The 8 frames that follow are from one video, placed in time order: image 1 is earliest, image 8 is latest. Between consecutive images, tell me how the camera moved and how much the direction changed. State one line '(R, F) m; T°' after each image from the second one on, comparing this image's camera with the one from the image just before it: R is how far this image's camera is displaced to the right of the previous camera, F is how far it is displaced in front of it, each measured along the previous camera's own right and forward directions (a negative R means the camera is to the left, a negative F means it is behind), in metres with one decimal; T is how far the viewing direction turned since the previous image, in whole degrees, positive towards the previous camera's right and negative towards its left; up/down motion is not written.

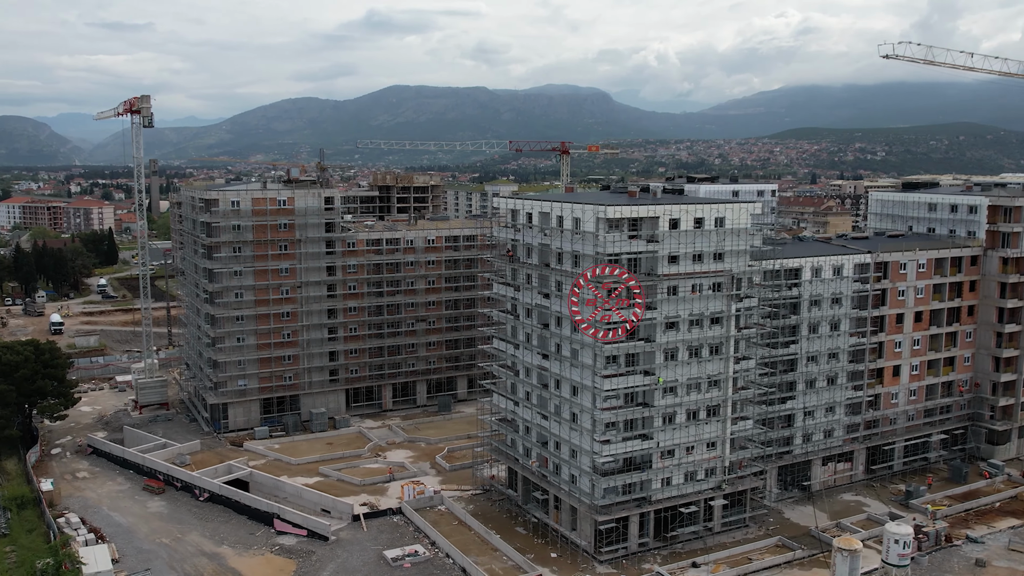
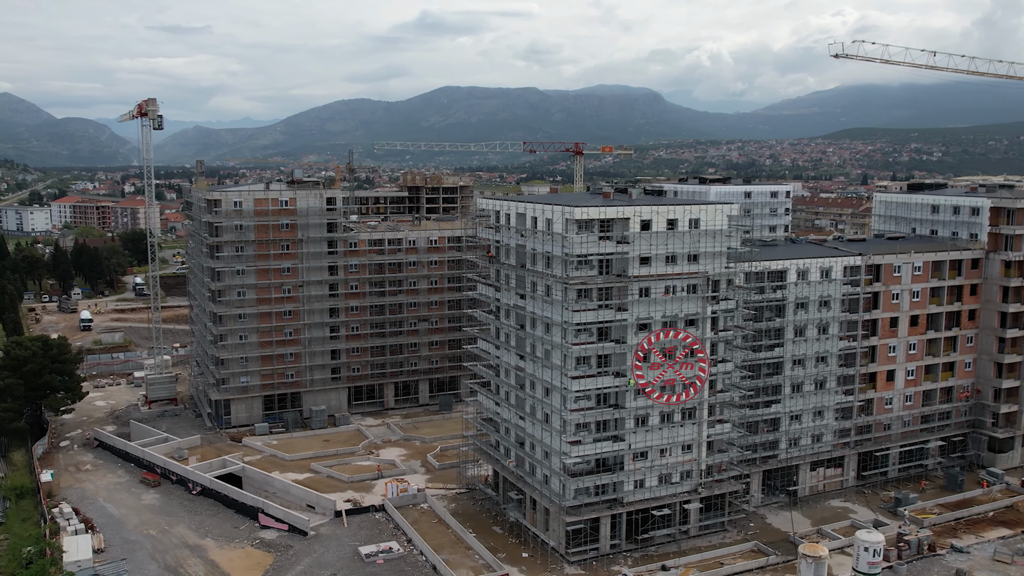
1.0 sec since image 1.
(+4.3, -0.1) m; -3°
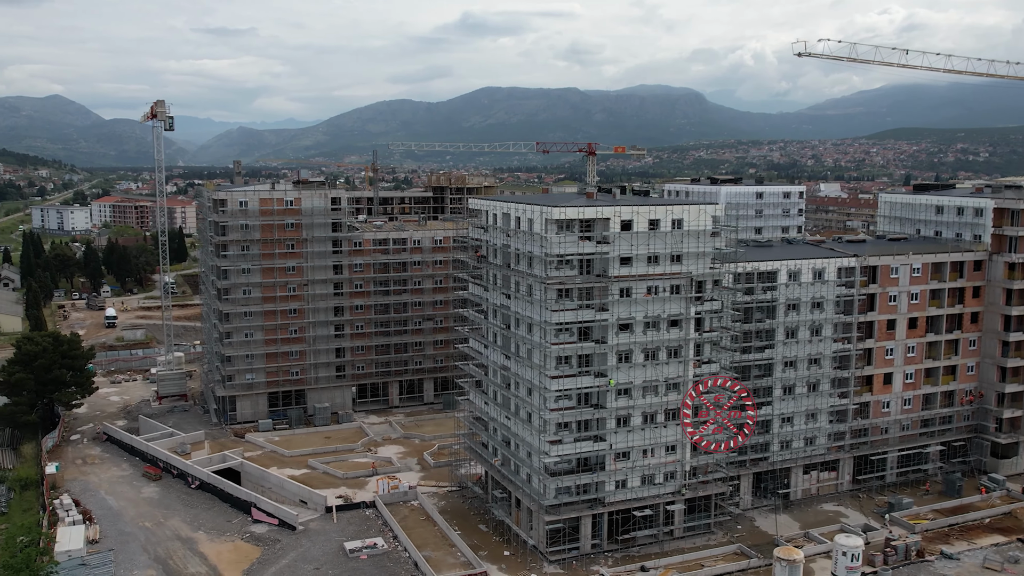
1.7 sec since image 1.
(+3.2, -0.2) m; -2°
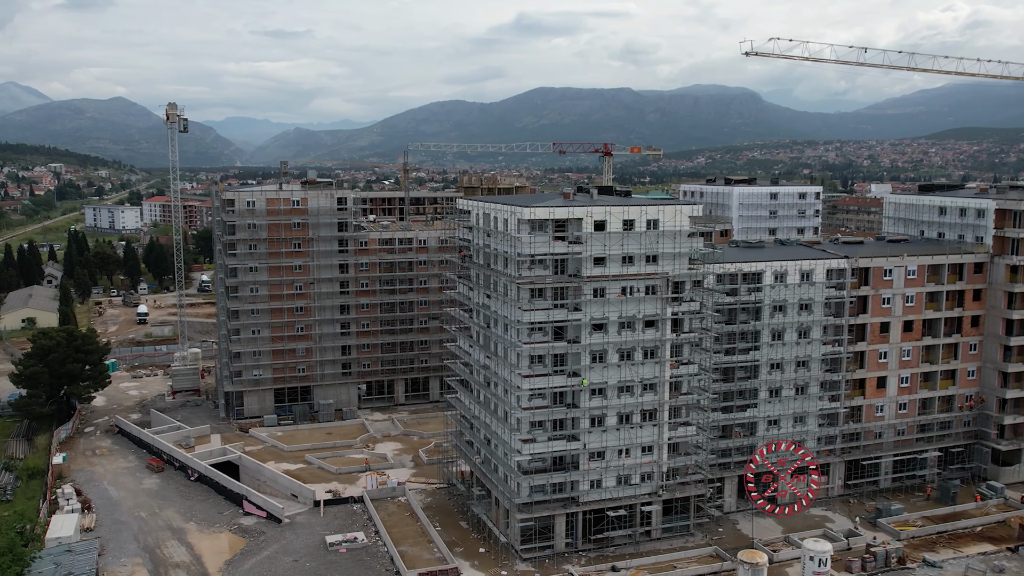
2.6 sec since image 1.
(+4.3, -0.3) m; -3°
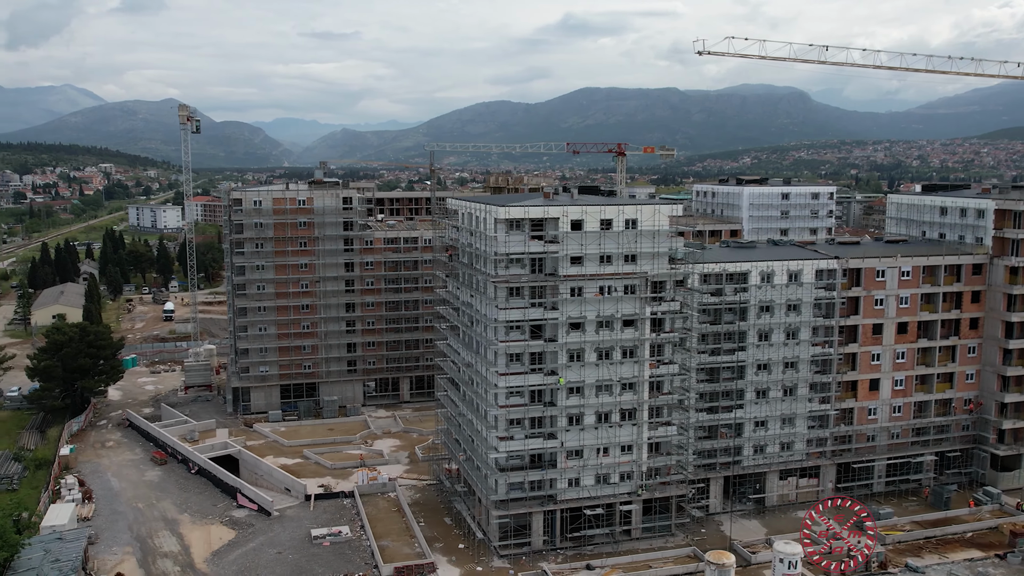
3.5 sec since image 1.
(+3.7, -0.3) m; -3°
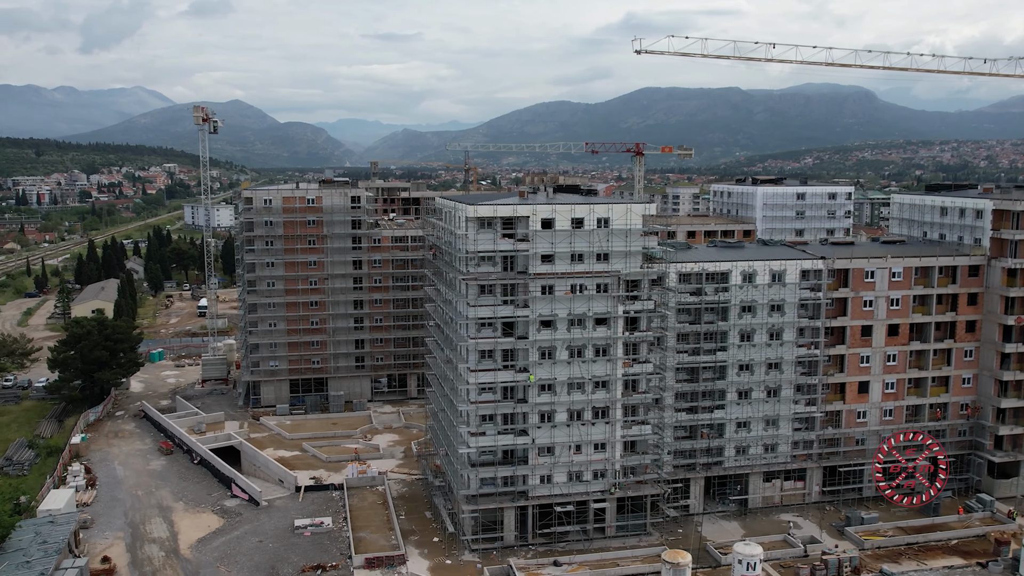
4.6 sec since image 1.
(+4.9, -0.5) m; -3°
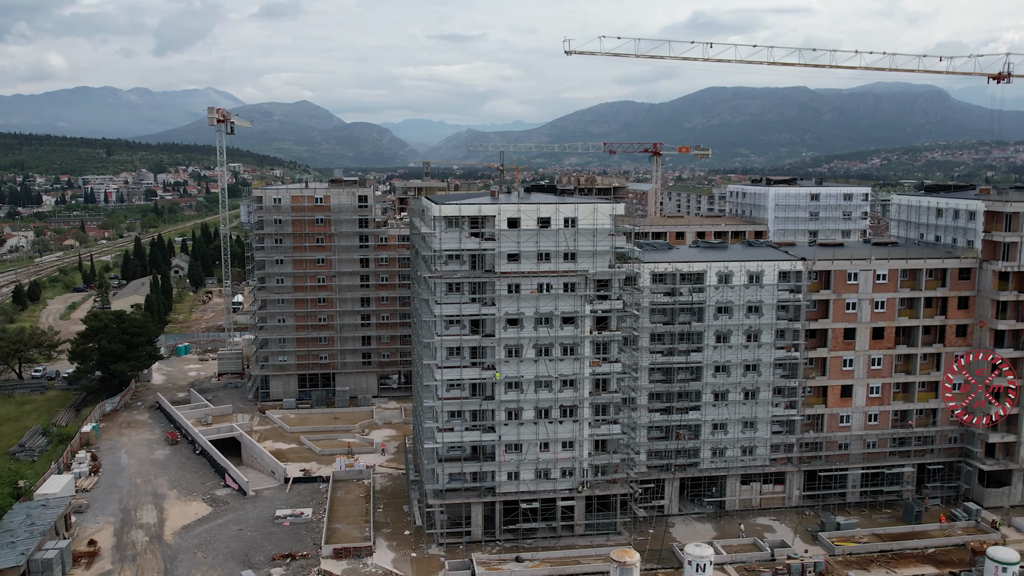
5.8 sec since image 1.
(+5.4, -0.5) m; -4°
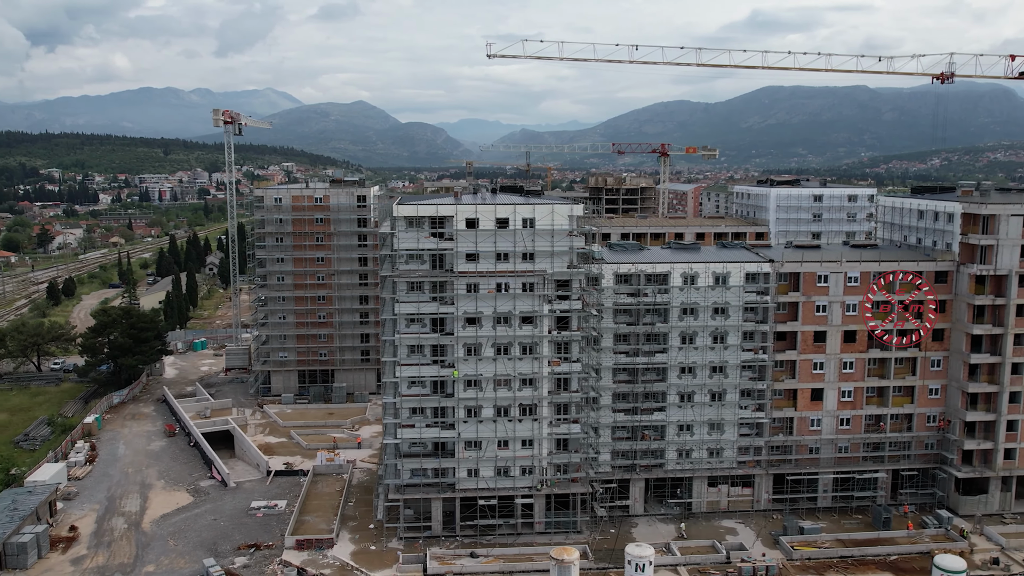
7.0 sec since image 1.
(+5.6, -0.6) m; -3°
